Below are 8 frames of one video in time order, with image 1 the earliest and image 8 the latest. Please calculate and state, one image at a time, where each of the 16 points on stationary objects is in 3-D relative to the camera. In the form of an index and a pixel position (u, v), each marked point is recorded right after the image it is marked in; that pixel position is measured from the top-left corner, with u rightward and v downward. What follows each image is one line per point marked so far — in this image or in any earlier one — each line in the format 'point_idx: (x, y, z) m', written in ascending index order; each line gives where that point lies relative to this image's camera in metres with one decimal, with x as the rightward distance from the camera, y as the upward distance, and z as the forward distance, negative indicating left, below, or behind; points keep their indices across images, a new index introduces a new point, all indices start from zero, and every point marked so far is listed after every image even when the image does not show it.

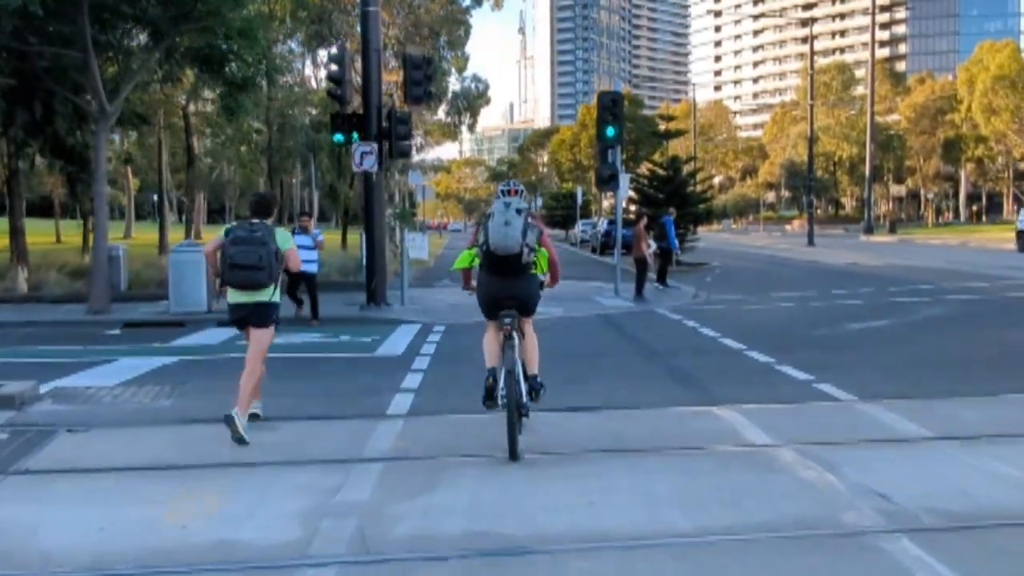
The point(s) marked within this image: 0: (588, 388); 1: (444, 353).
0: (+0.6, -0.8, +10.8) m
1: (-0.7, -0.7, +13.9) m
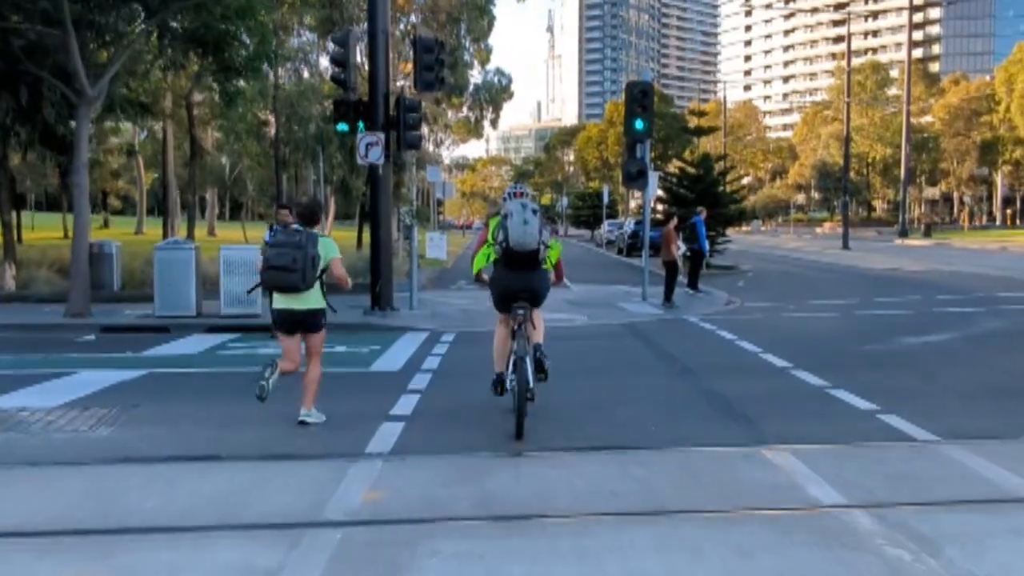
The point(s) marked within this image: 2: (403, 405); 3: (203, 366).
0: (+0.7, -0.9, +9.2) m
1: (-0.6, -0.8, +12.3) m
2: (-0.8, -0.9, +9.6) m
3: (-2.9, -0.7, +12.3) m
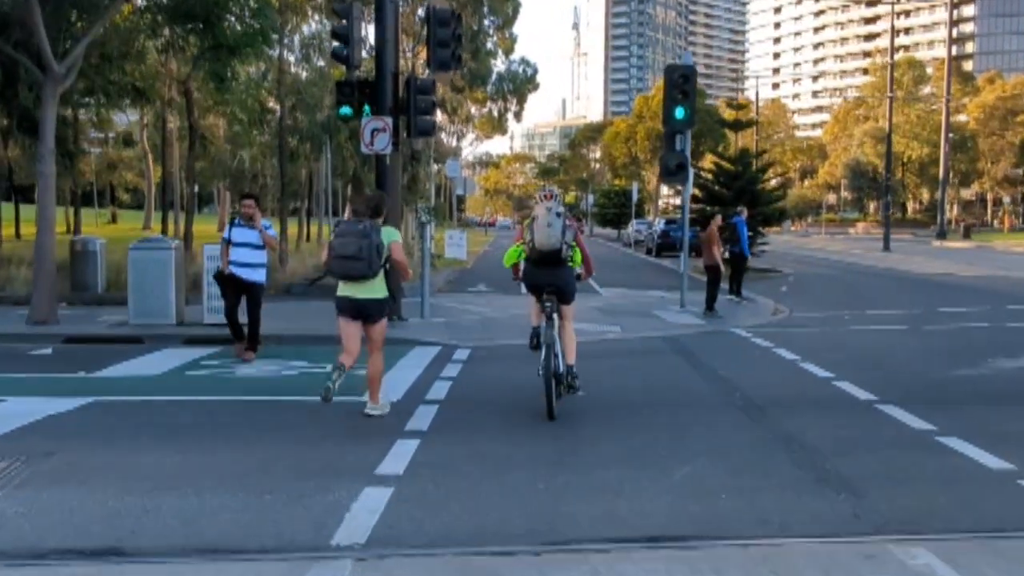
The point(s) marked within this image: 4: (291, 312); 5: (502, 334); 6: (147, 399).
0: (+0.8, -1.0, +7.0) m
1: (-0.4, -0.9, +10.1) m
2: (-0.7, -1.0, +7.4) m
3: (-2.7, -0.8, +10.2) m
4: (-3.1, -0.3, +18.3) m
5: (-0.1, -0.6, +15.6) m
6: (-2.7, -0.8, +9.9) m
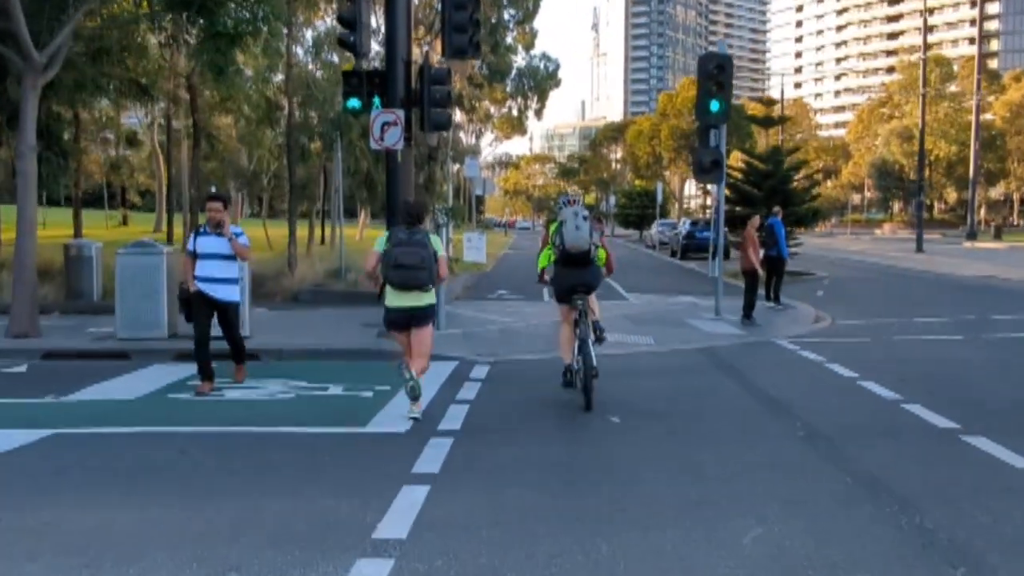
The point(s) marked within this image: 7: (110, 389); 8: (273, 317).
0: (+1.0, -1.1, +5.6) m
1: (-0.2, -0.9, +8.8) m
2: (-0.5, -1.0, +6.1) m
3: (-2.5, -0.9, +8.9) m
4: (-2.8, -0.4, +17.0) m
5: (+0.1, -0.6, +14.3) m
6: (-2.6, -0.9, +8.6) m
7: (-3.2, -0.8, +10.4) m
8: (-3.3, -0.4, +17.8) m
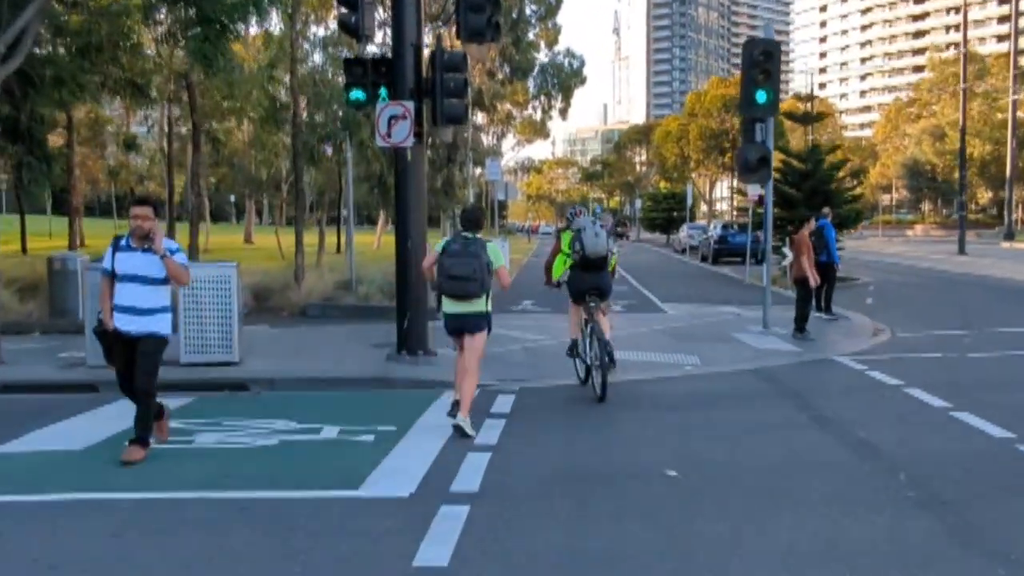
0: (+1.1, -1.2, +3.9) m
1: (-0.1, -1.1, +7.0) m
2: (-0.4, -1.2, +4.3) m
3: (-2.3, -1.1, +7.2) m
4: (-2.5, -0.6, +15.3) m
5: (+0.4, -0.8, +12.5) m
6: (-2.4, -1.1, +6.8) m
7: (-3.0, -1.0, +8.7) m
8: (-2.9, -0.6, +16.1) m
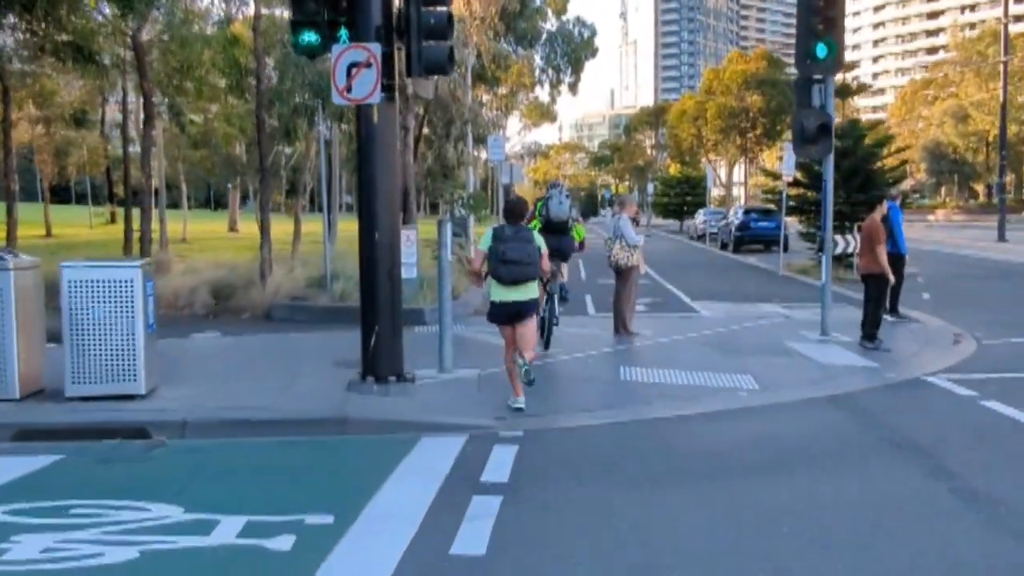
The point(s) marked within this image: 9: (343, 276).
0: (+1.0, -1.3, +0.8) m
1: (-0.1, -1.2, +4.0) m
2: (-0.4, -1.3, +1.2) m
3: (-2.3, -1.2, +4.1) m
4: (-2.5, -0.6, +12.2) m
5: (+0.4, -0.8, +9.5) m
6: (-2.4, -1.2, +3.8) m
7: (-3.0, -1.0, +5.7) m
8: (-2.9, -0.6, +13.1) m
9: (-2.2, +0.2, +17.4) m
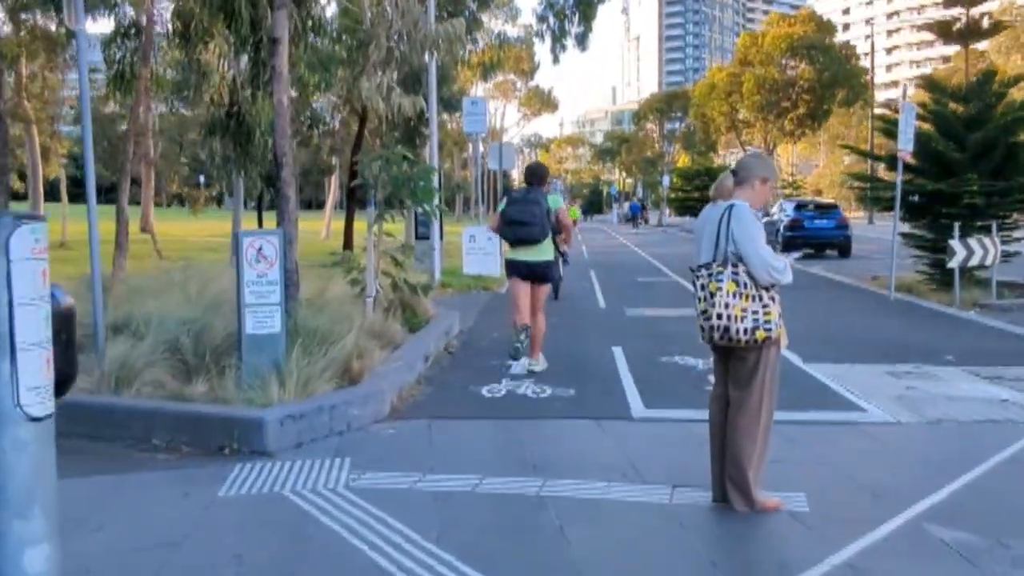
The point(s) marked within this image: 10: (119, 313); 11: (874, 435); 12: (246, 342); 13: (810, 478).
0: (+0.8, -1.7, -7.6) m
1: (-0.3, -1.6, -4.4) m
2: (-0.7, -1.7, -7.1) m
3: (-2.6, -1.6, -4.3) m
4: (-2.7, -1.1, +3.9) m
5: (+0.2, -1.2, +1.1) m
6: (-2.7, -1.6, -4.6) m
7: (-3.3, -1.5, -2.7) m
8: (-3.1, -1.0, +4.7) m
9: (-2.5, -0.3, +9.0) m
10: (-2.7, -0.2, +9.4) m
11: (+2.0, -0.8, +7.2) m
12: (-1.6, -0.3, +8.0) m
13: (+1.4, -0.8, +6.1) m
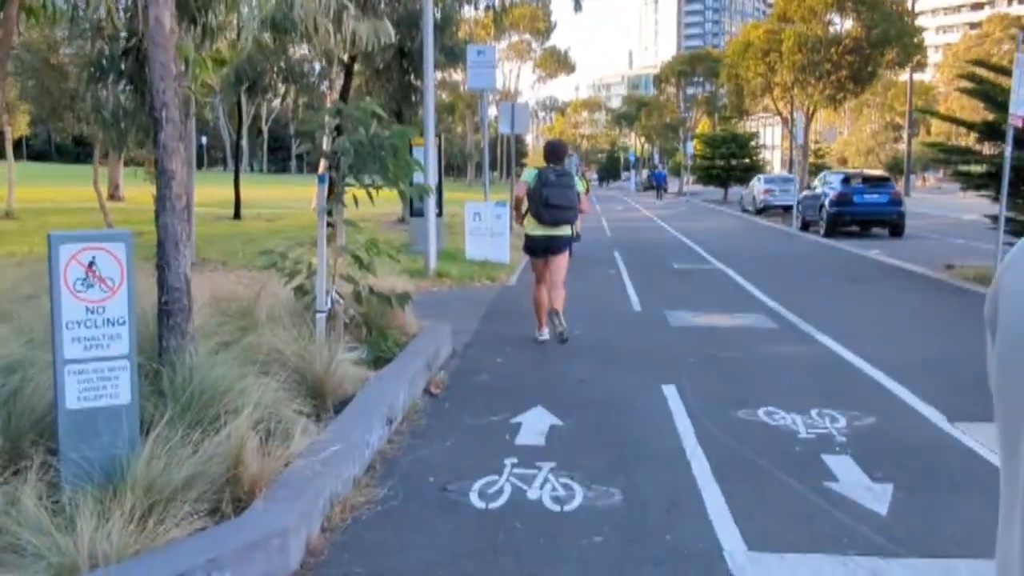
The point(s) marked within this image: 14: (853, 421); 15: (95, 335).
0: (+0.7, -2.3, -10.9) m
1: (-0.4, -2.1, -7.7) m
2: (-0.8, -2.3, -10.4) m
3: (-2.7, -2.1, -7.6) m
4: (-2.7, -1.3, +0.6) m
5: (+0.1, -1.6, -2.2) m
6: (-2.8, -2.1, -7.9) m
7: (-3.4, -1.9, -6.0) m
8: (-3.1, -1.2, +1.4) m
9: (-2.4, -0.4, +5.7) m
10: (-2.7, -0.3, +6.0) m
11: (+2.0, -1.0, +3.9) m
12: (-1.6, -0.5, +4.7) m
13: (+1.4, -1.1, +2.7) m
14: (+1.8, -0.6, +7.1) m
15: (-1.5, -0.2, +4.7) m
